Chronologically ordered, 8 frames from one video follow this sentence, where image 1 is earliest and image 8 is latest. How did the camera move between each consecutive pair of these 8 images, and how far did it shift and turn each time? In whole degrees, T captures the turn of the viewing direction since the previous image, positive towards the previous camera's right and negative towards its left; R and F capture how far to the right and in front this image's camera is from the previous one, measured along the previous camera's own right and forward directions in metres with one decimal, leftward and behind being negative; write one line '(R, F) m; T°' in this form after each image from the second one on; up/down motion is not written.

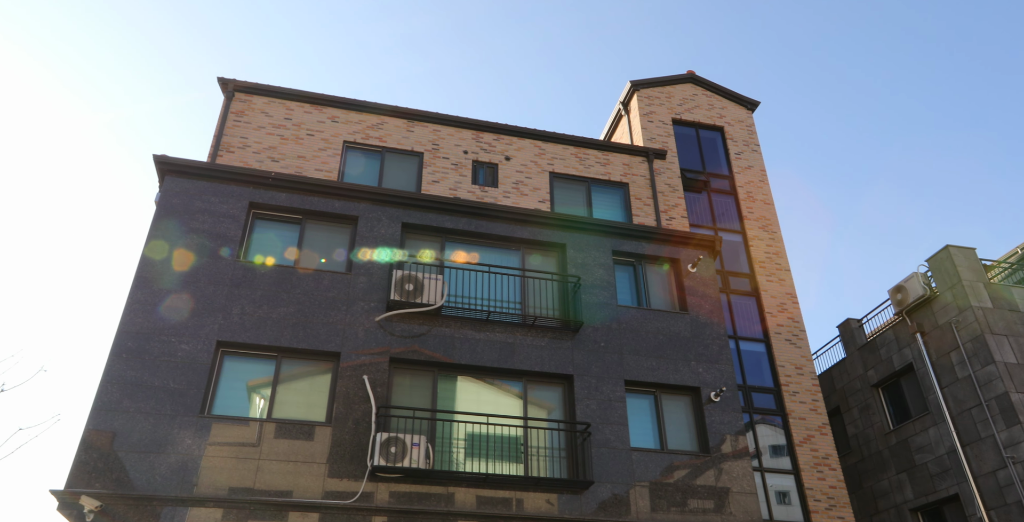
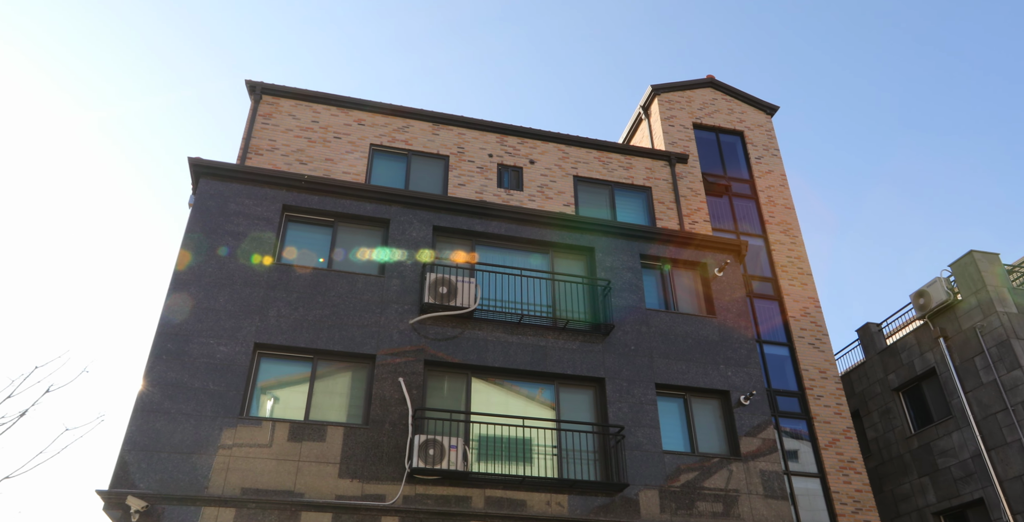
(-0.7, -0.1) m; 0°
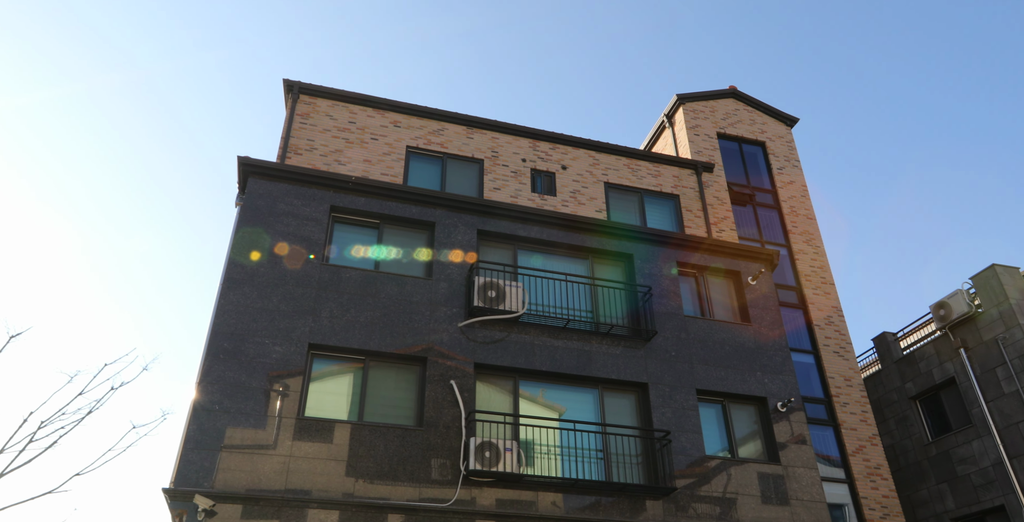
(-1.3, -0.1) m; +2°
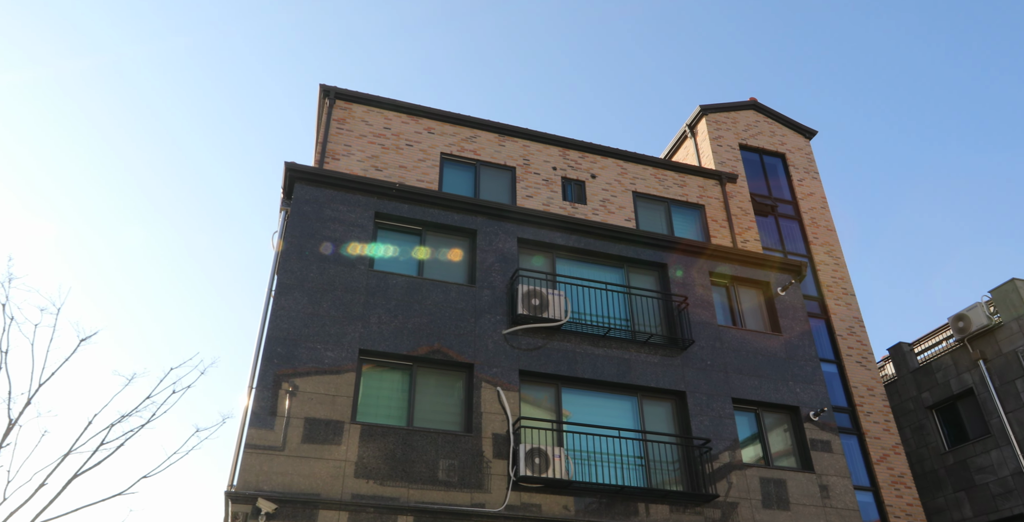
(-1.1, -0.2) m; +1°
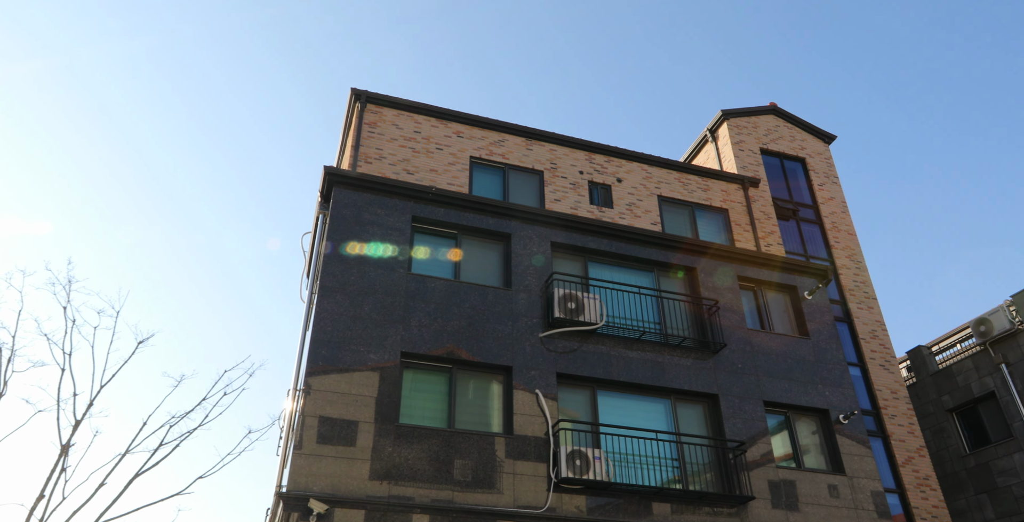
(-0.8, -0.2) m; 0°
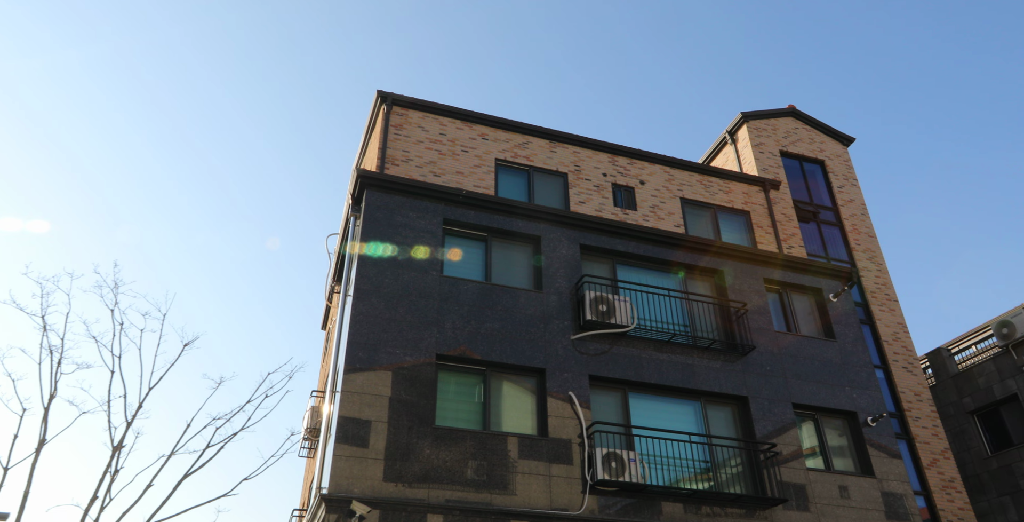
(-0.6, 0.0) m; 0°
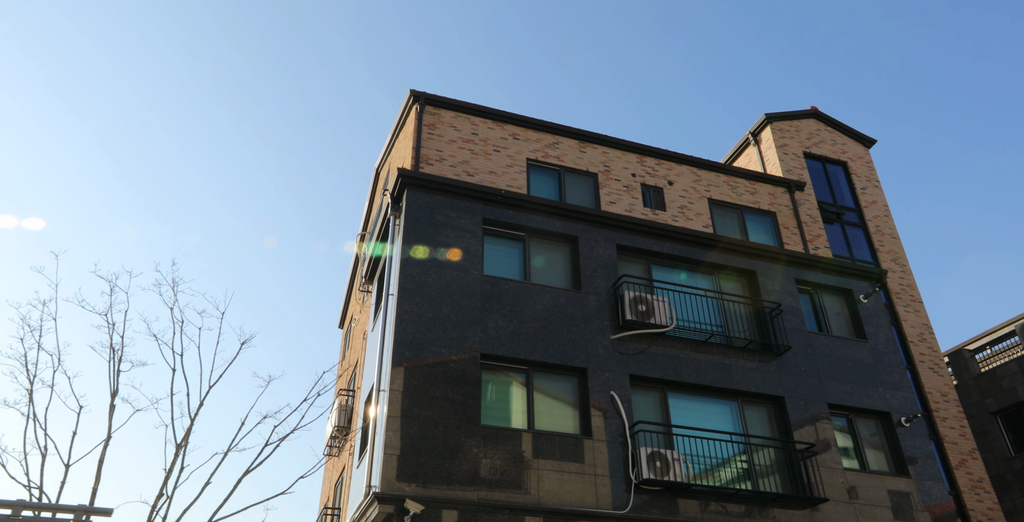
(-0.9, -0.1) m; 0°
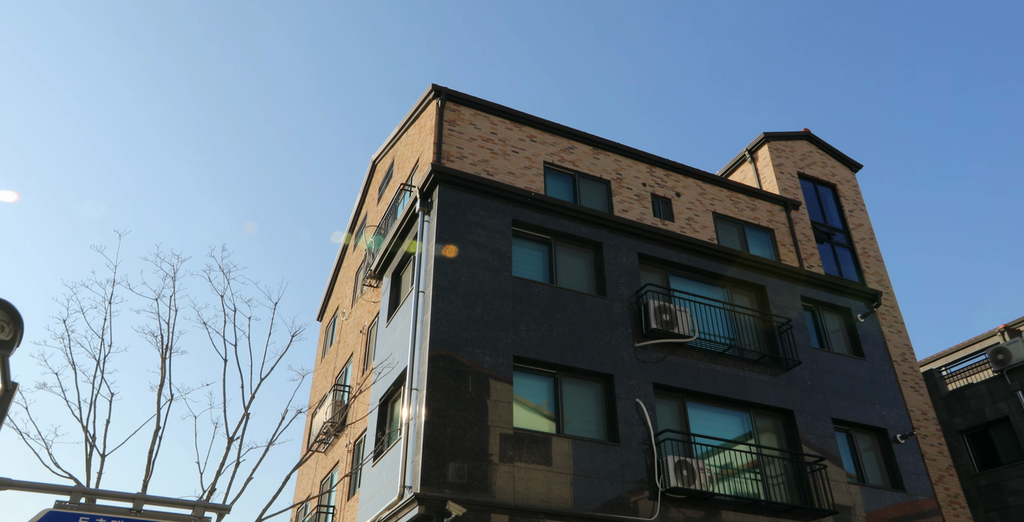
(-1.8, +0.1) m; +5°
